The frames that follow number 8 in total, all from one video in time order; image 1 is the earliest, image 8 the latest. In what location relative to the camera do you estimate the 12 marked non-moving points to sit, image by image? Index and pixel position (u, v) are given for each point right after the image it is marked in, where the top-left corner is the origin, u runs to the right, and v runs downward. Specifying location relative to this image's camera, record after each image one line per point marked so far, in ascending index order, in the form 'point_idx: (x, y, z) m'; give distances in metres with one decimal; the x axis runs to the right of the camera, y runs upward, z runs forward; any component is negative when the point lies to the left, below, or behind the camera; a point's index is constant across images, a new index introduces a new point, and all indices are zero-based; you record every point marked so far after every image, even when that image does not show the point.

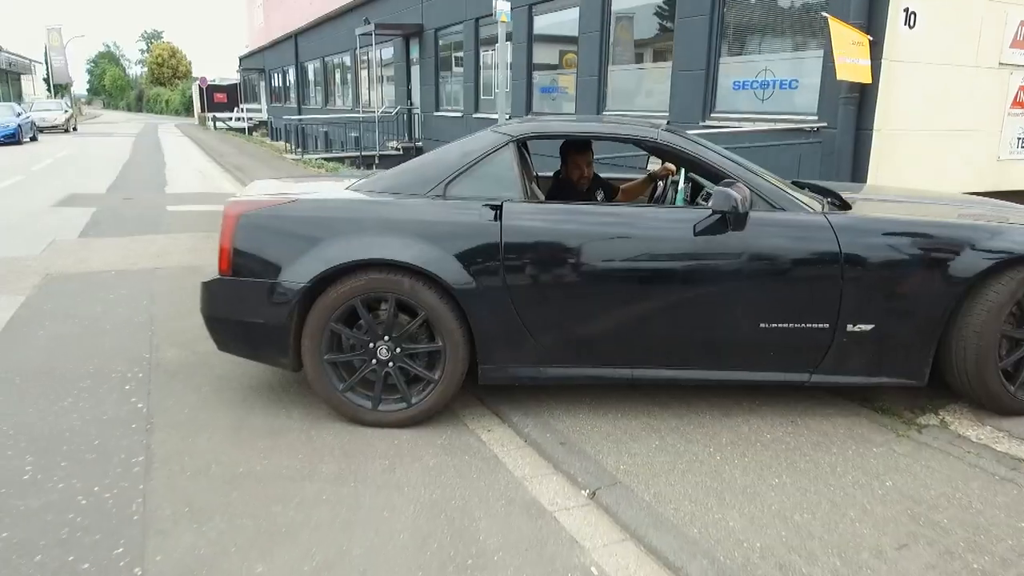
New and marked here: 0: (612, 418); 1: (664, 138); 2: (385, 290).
0: (+0.6, -0.7, +4.0) m
1: (+0.8, +0.8, +4.0) m
2: (-0.7, 0.0, +3.8) m
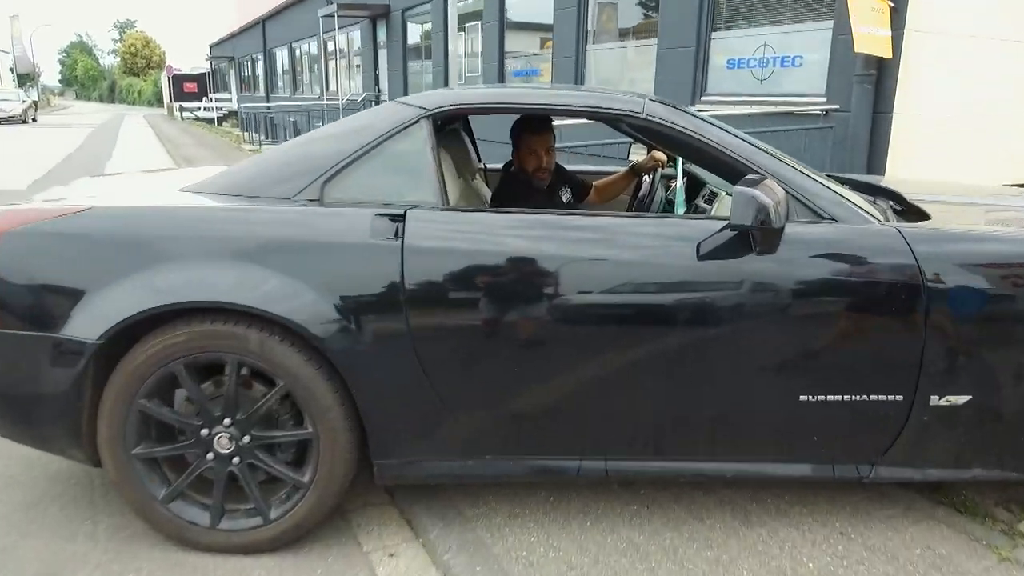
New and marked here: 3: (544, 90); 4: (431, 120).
0: (+0.2, -0.9, +2.7) m
1: (+0.5, +0.6, +2.6) m
2: (-1.0, -0.2, +2.4) m
3: (+0.1, +0.8, +2.8) m
4: (-0.3, +0.6, +2.7) m
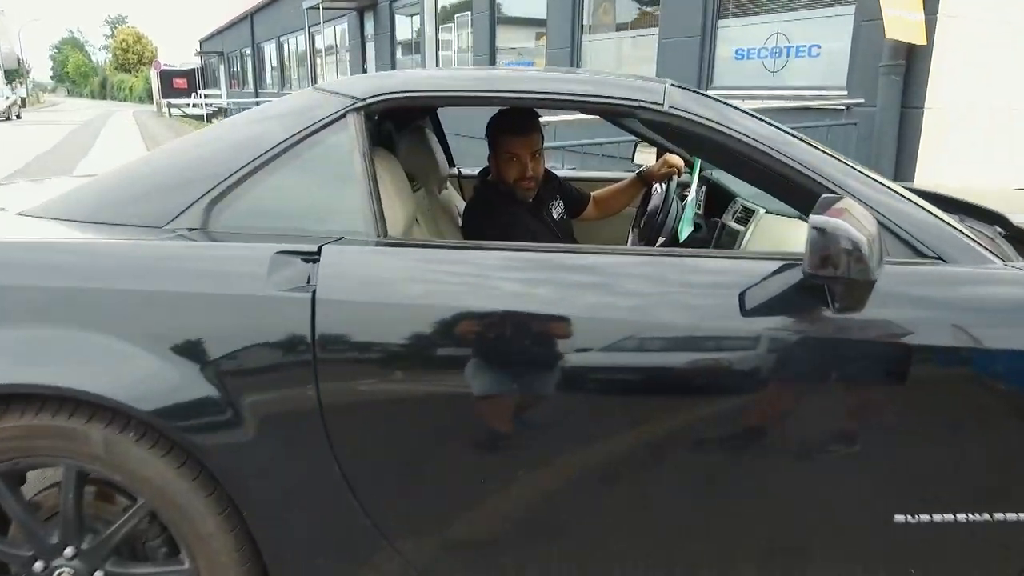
0: (+0.2, -1.1, +1.9) m
1: (+0.4, +0.5, +1.9) m
2: (-1.1, -0.4, +1.7) m
3: (+0.1, +0.6, +2.0) m
4: (-0.4, +0.4, +1.9) m
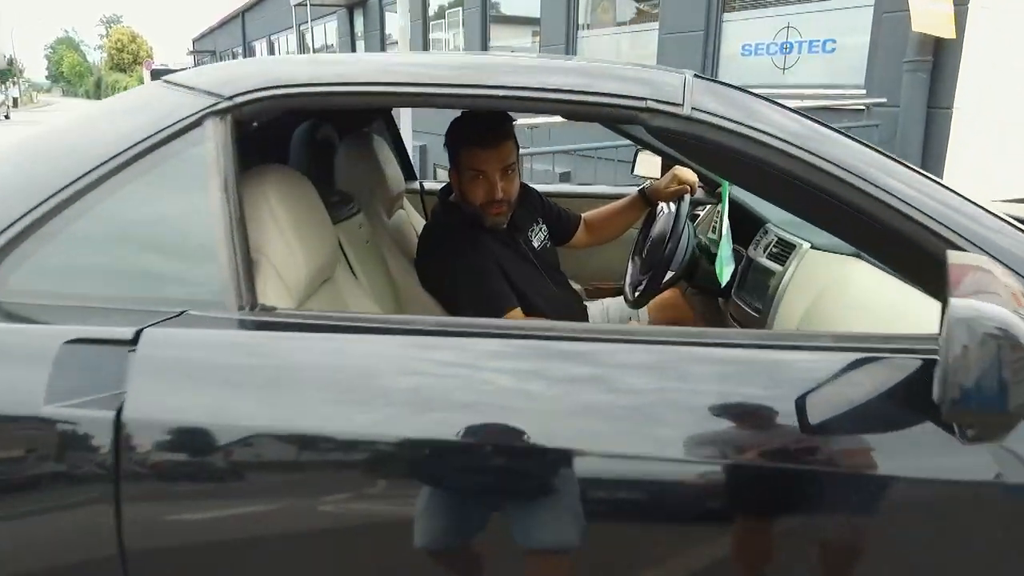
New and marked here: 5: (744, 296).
0: (+0.1, -1.2, +1.3) m
1: (+0.3, +0.3, +1.3) m
2: (-1.2, -0.5, +1.1) m
3: (0.0, +0.4, +1.4) m
4: (-0.5, +0.3, +1.3) m
5: (+0.7, 0.0, +2.2) m
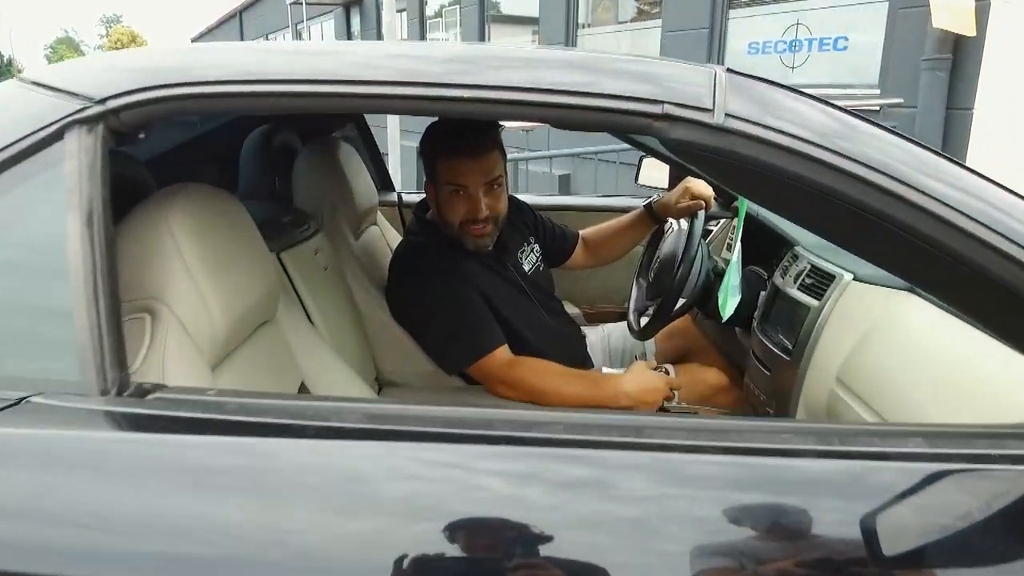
0: (0.0, -1.3, +1.0) m
1: (+0.3, +0.2, +0.9) m
2: (-1.2, -0.6, +0.7) m
3: (-0.1, +0.3, +1.1) m
4: (-0.5, +0.2, +1.0) m
5: (+0.7, -0.1, +1.9) m
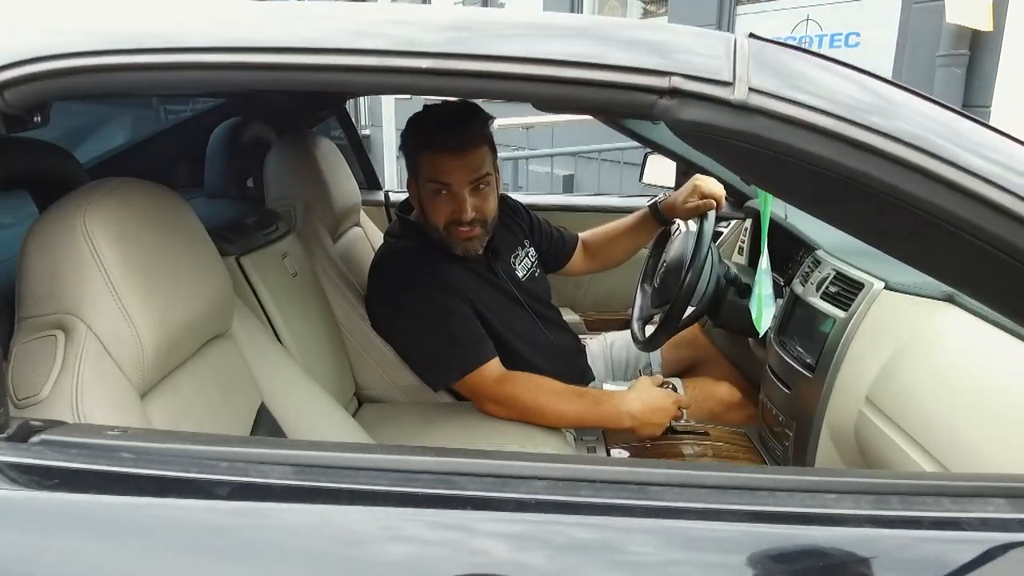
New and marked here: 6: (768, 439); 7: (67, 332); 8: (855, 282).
0: (0.0, -1.3, +0.8) m
1: (+0.3, +0.2, +0.8) m
2: (-1.2, -0.6, +0.6) m
3: (-0.1, +0.3, +0.9) m
4: (-0.5, +0.2, +0.8) m
5: (+0.6, -0.1, +1.7) m
6: (+0.6, -0.4, +1.8) m
7: (-0.6, -0.1, +0.9) m
8: (+0.7, 0.0, +1.5) m
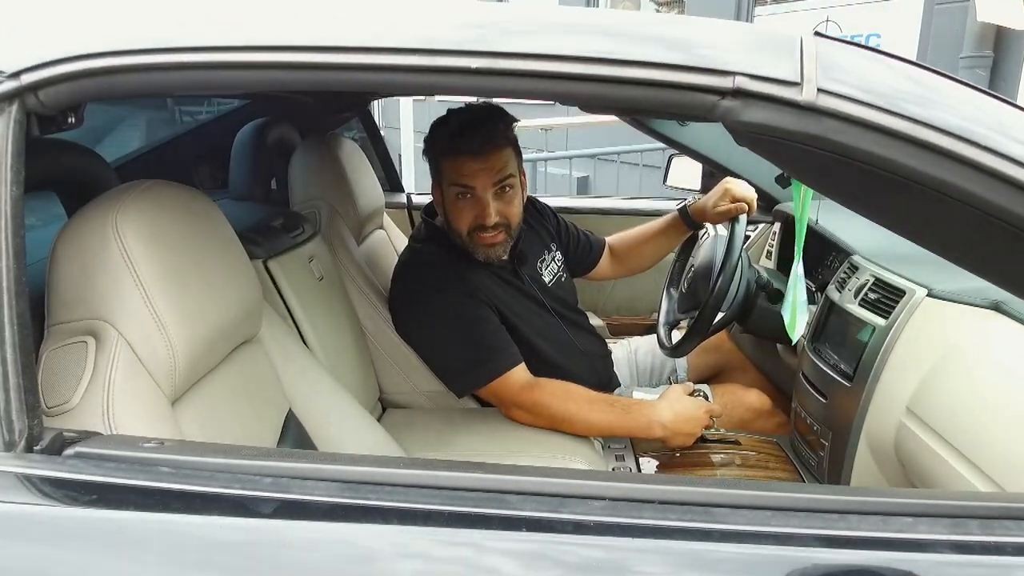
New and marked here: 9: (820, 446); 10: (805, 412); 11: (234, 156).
0: (0.0, -1.3, +0.8) m
1: (+0.3, +0.2, +0.7) m
2: (-1.2, -0.6, +0.6) m
3: (-0.1, +0.3, +0.9) m
4: (-0.5, +0.2, +0.8) m
5: (+0.7, -0.1, +1.6) m
6: (+0.7, -0.4, +1.7) m
7: (-0.5, -0.1, +0.9) m
8: (+0.8, 0.0, +1.5) m
9: (+0.7, -0.4, +1.6) m
10: (+0.7, -0.3, +1.7) m
11: (-0.8, +0.4, +1.9) m
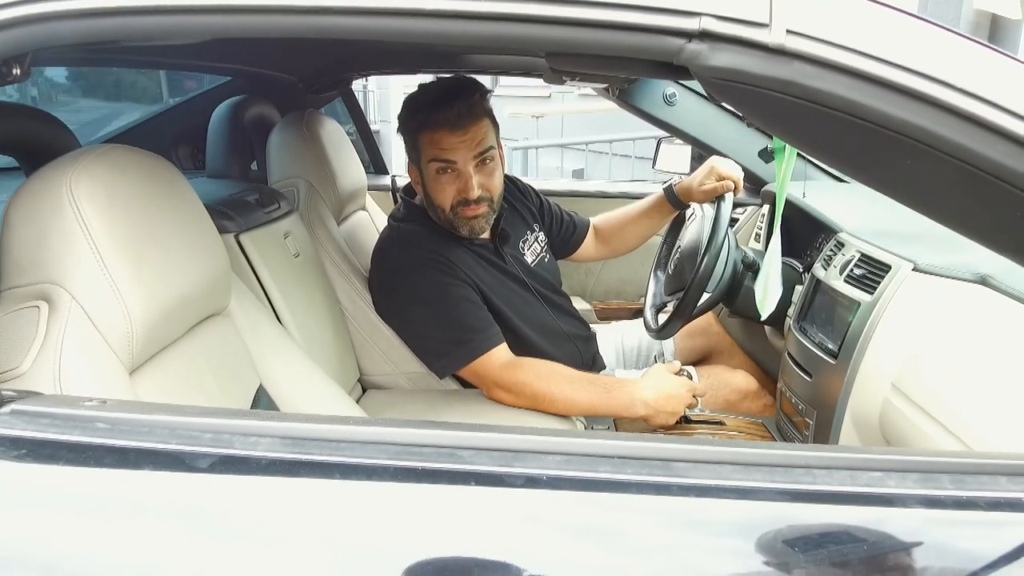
0: (0.0, -1.3, +0.8) m
1: (+0.3, +0.2, +0.7) m
2: (-1.2, -0.6, +0.5) m
3: (-0.1, +0.4, +0.8) m
4: (-0.5, +0.2, +0.7) m
5: (+0.7, -0.1, +1.6) m
6: (+0.7, -0.3, +1.7) m
7: (-0.5, 0.0, +0.9) m
8: (+0.7, 0.0, +1.4) m
9: (+0.7, -0.3, +1.6) m
10: (+0.6, -0.2, +1.7) m
11: (-0.8, +0.4, +1.9) m
